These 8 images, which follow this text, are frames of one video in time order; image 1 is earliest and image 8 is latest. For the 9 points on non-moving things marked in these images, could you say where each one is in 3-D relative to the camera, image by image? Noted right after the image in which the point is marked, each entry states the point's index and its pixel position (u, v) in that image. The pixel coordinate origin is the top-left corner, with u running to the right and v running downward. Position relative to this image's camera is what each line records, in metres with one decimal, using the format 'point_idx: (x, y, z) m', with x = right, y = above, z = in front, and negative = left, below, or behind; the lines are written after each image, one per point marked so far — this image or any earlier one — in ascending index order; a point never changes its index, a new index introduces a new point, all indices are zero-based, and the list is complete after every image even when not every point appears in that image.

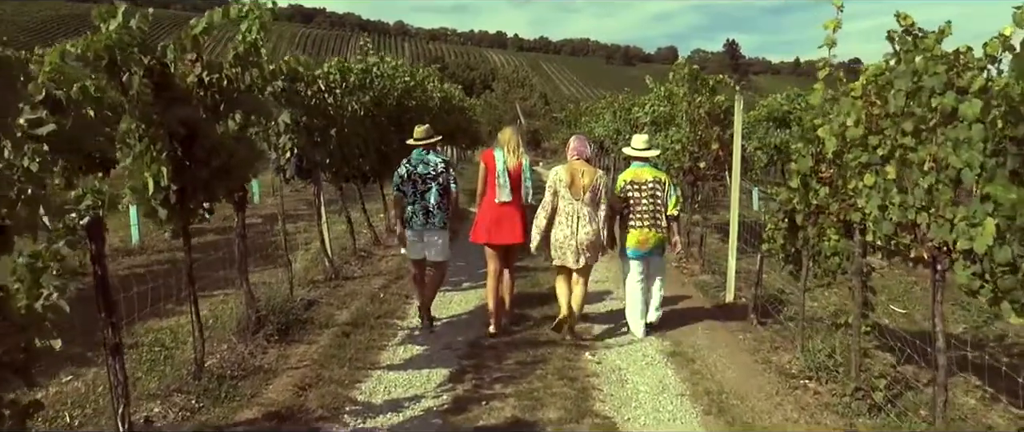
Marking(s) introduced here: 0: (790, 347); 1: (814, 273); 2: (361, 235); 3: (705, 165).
0: (+1.7, -0.8, +6.6) m
1: (+1.8, -0.3, +6.6) m
2: (-1.6, -0.2, +11.3) m
3: (+1.9, +0.5, +10.6) m
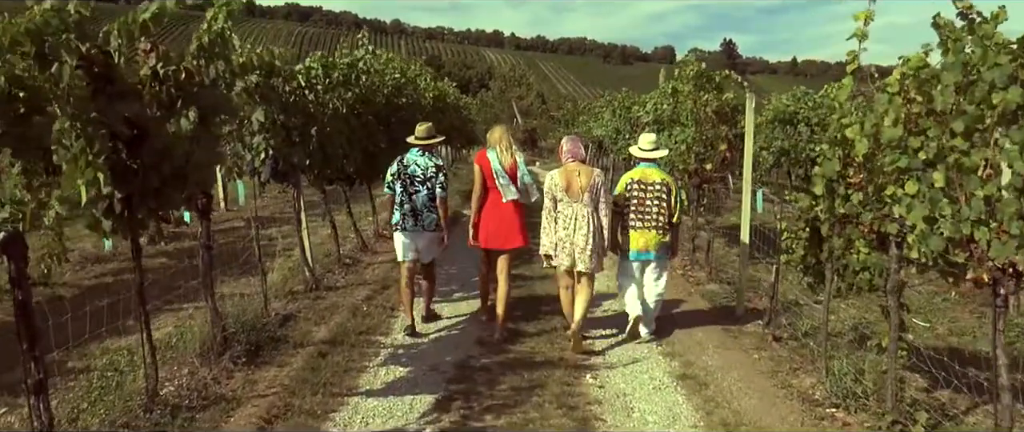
0: (+1.6, -0.8, +6.0) m
1: (+1.8, -0.4, +6.0) m
2: (-1.6, -0.3, +10.7) m
3: (+1.8, +0.4, +10.0) m
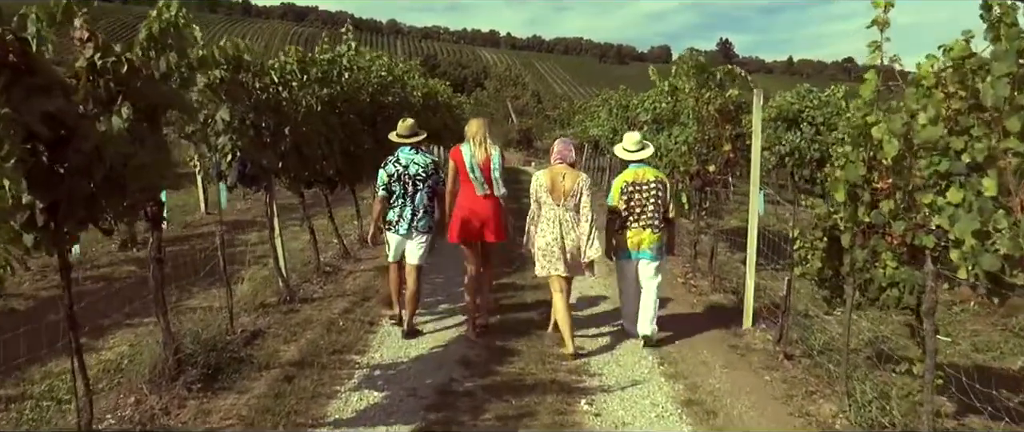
0: (+1.6, -0.9, +5.4) m
1: (+1.7, -0.4, +5.4) m
2: (-1.7, -0.3, +10.1) m
3: (+1.7, +0.4, +9.4) m
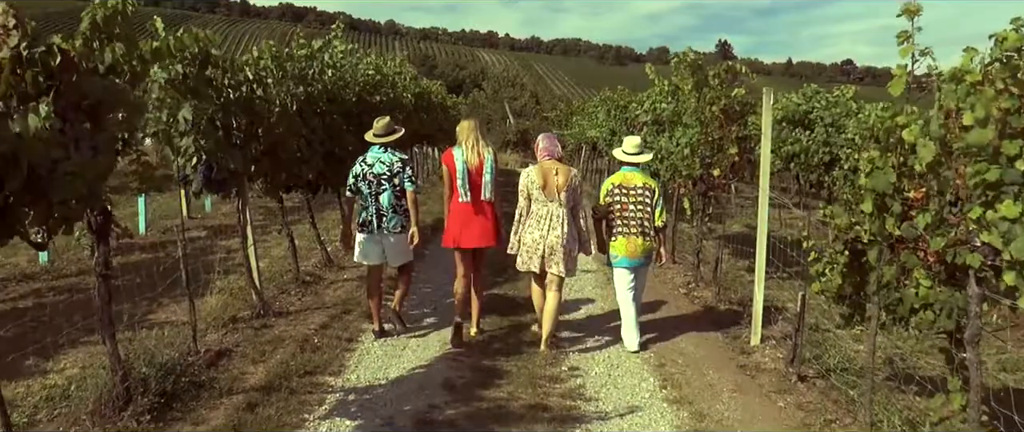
0: (+1.5, -0.9, +4.9) m
1: (+1.7, -0.5, +4.9) m
2: (-1.7, -0.4, +9.6) m
3: (+1.7, +0.3, +8.9) m
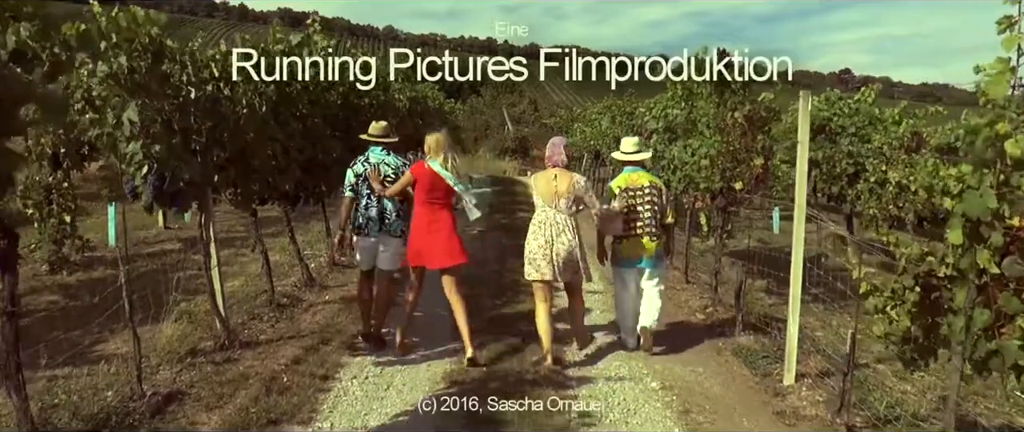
0: (+1.5, -1.0, +4.1) m
1: (+1.7, -0.6, +4.1) m
2: (-1.8, -0.5, +8.7) m
3: (+1.7, +0.2, +8.1) m
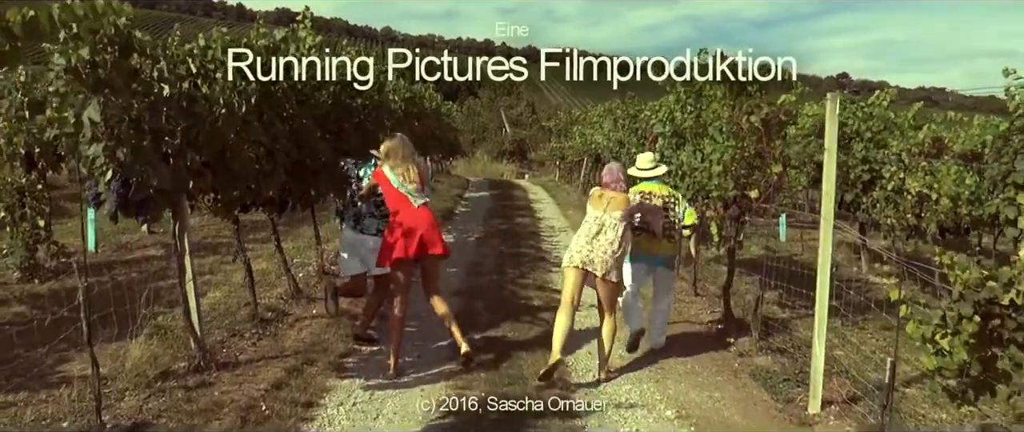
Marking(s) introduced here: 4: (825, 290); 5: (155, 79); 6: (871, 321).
0: (+1.5, -1.1, +3.6) m
1: (+1.7, -0.7, +3.6) m
2: (-1.8, -0.5, +8.2) m
3: (+1.7, +0.1, +7.6) m
4: (+1.6, -0.4, +5.5) m
5: (-1.6, +0.6, +5.0) m
6: (+2.8, -0.8, +8.6) m
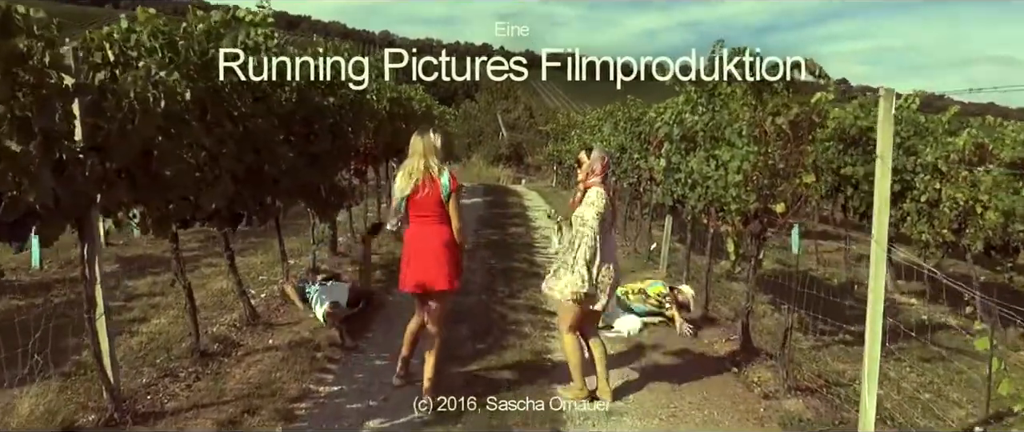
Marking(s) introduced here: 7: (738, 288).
0: (+1.5, -1.2, +2.6) m
1: (+1.6, -0.7, +2.6) m
2: (-1.8, -0.6, +7.2) m
3: (+1.6, 0.0, +6.6) m
4: (+1.5, -0.5, +4.5) m
5: (-1.7, +0.6, +4.0) m
6: (+2.8, -0.9, +7.6) m
7: (+2.0, -0.6, +9.7) m
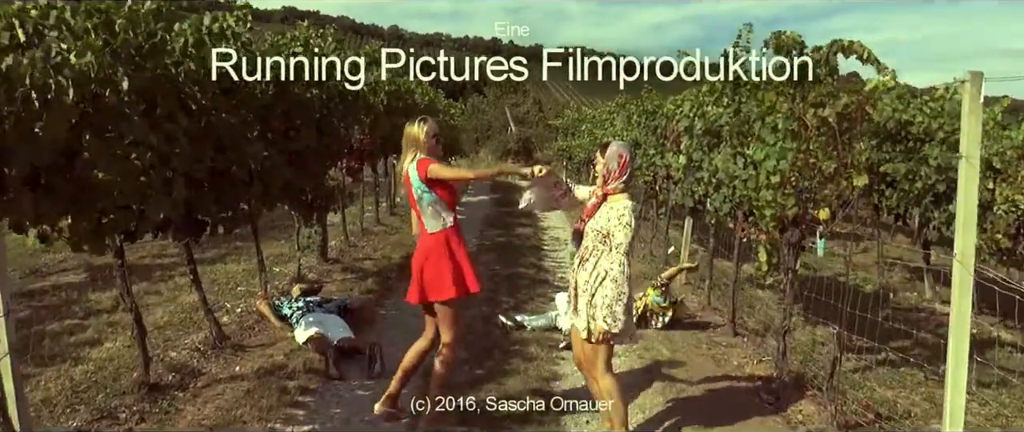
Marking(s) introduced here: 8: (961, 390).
0: (+1.4, -1.2, +1.7) m
1: (+1.6, -0.8, +1.7) m
2: (-1.8, -0.6, +6.4) m
3: (+1.6, 0.0, +5.7) m
4: (+1.5, -0.5, +3.6) m
5: (-1.7, +0.5, +3.2) m
6: (+2.8, -1.0, +6.7) m
7: (+2.0, -0.7, +8.8) m
8: (+1.5, -0.7, +3.6) m
